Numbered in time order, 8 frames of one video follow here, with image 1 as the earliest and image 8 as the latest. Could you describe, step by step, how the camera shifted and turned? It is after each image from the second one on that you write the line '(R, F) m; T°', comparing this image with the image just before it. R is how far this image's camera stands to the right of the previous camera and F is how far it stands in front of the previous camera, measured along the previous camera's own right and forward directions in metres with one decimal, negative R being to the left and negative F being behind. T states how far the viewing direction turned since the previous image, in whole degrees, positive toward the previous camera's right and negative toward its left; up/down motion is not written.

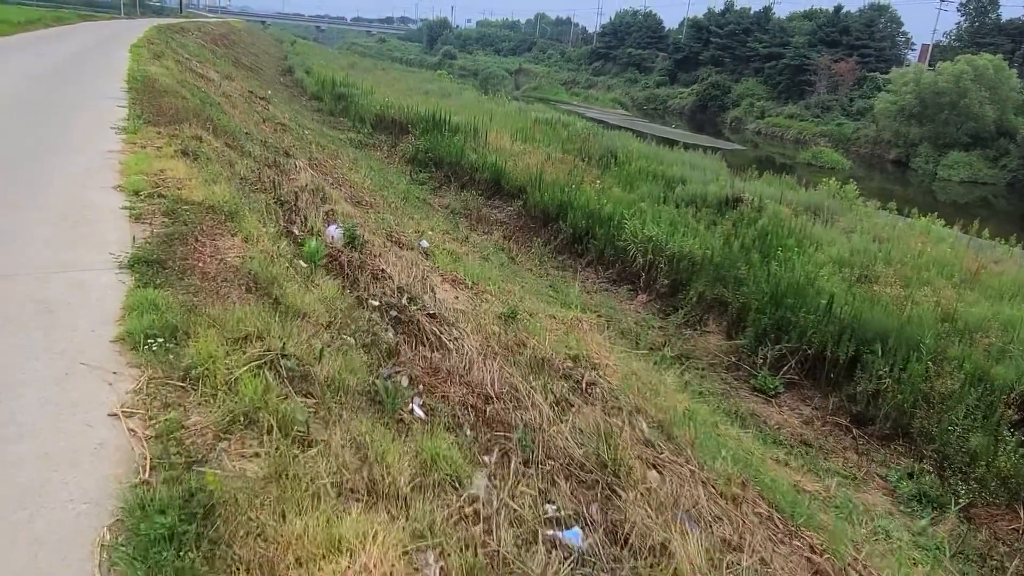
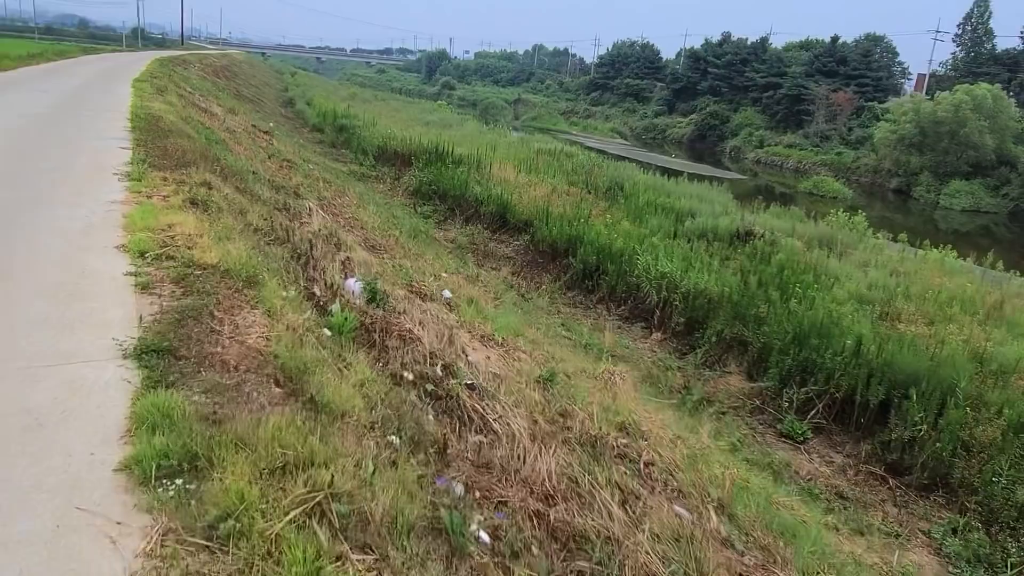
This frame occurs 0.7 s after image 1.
(-0.2, +0.3) m; 0°
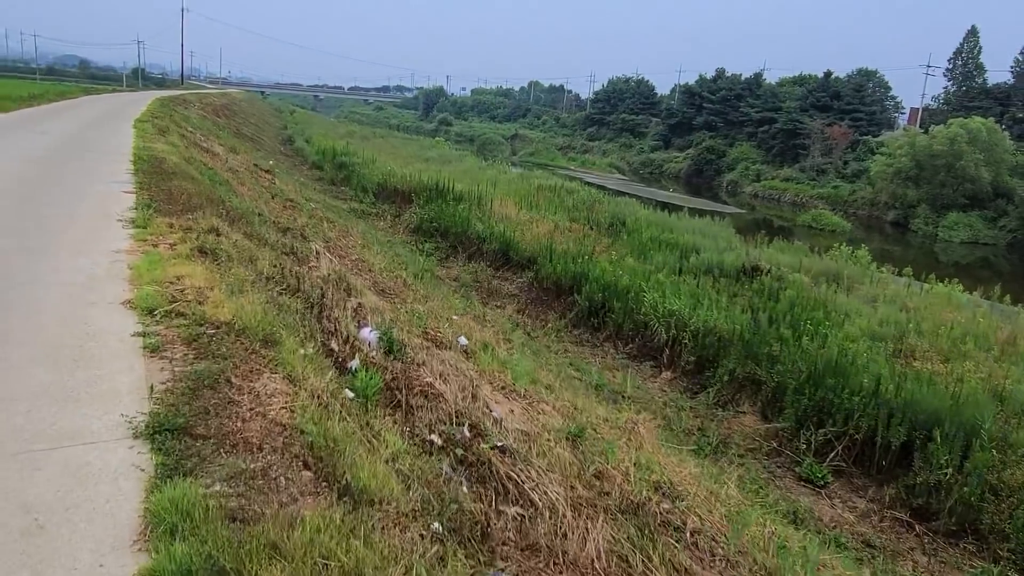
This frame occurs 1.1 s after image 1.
(-0.1, +0.1) m; 0°
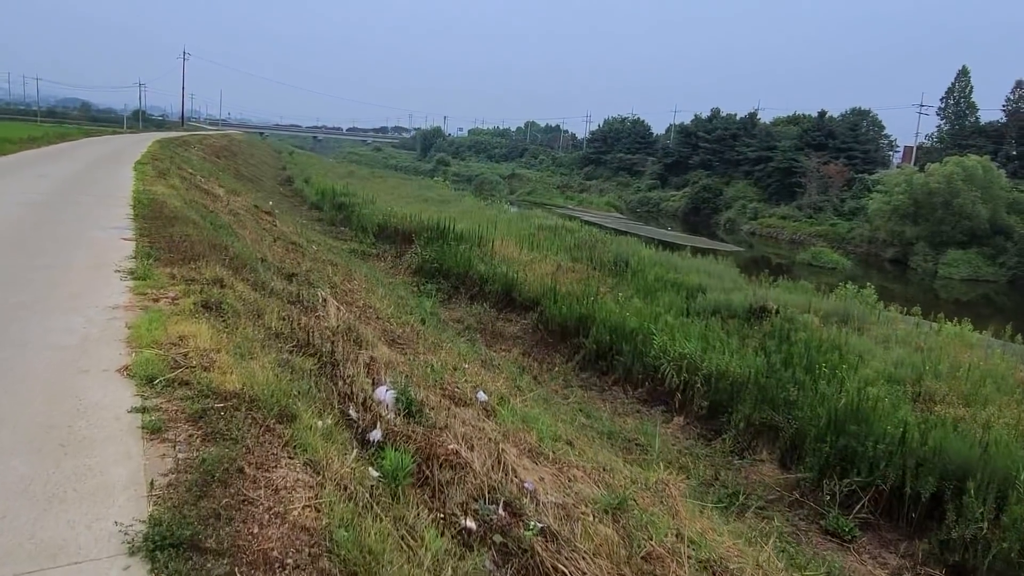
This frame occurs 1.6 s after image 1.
(-0.1, +0.2) m; 0°
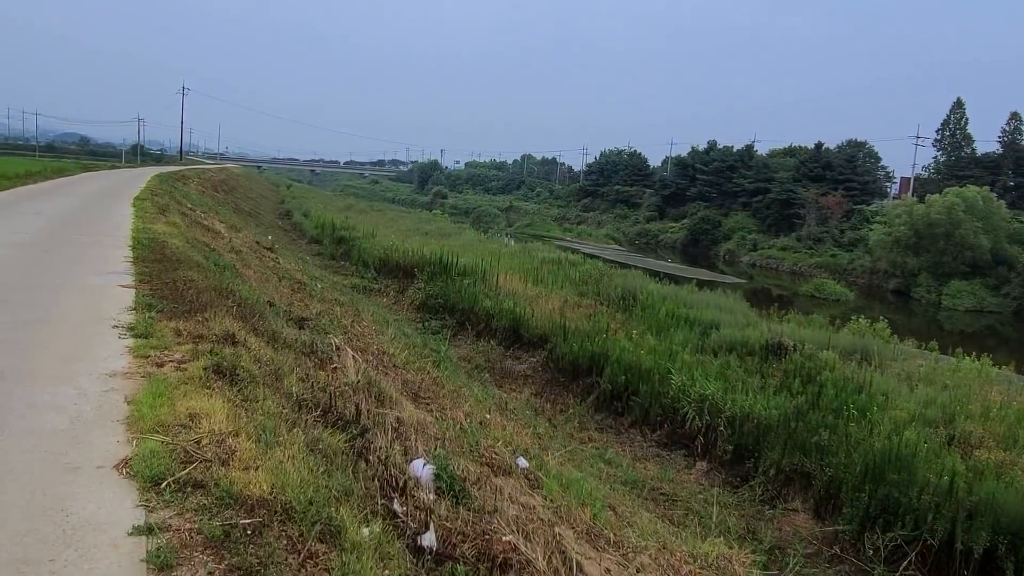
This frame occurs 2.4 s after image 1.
(-0.2, +0.3) m; 0°
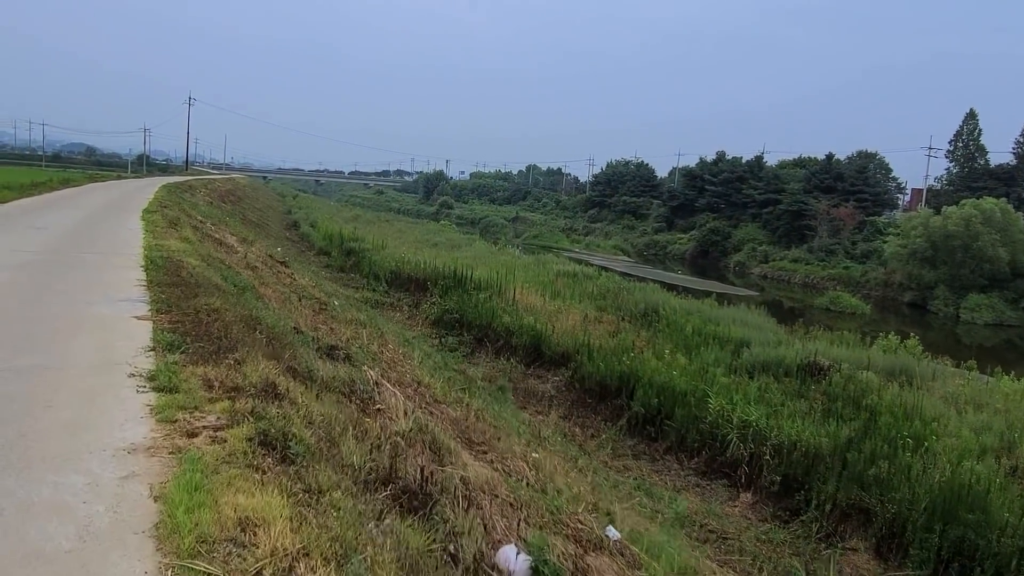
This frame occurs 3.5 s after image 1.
(-0.3, +0.5) m; 0°
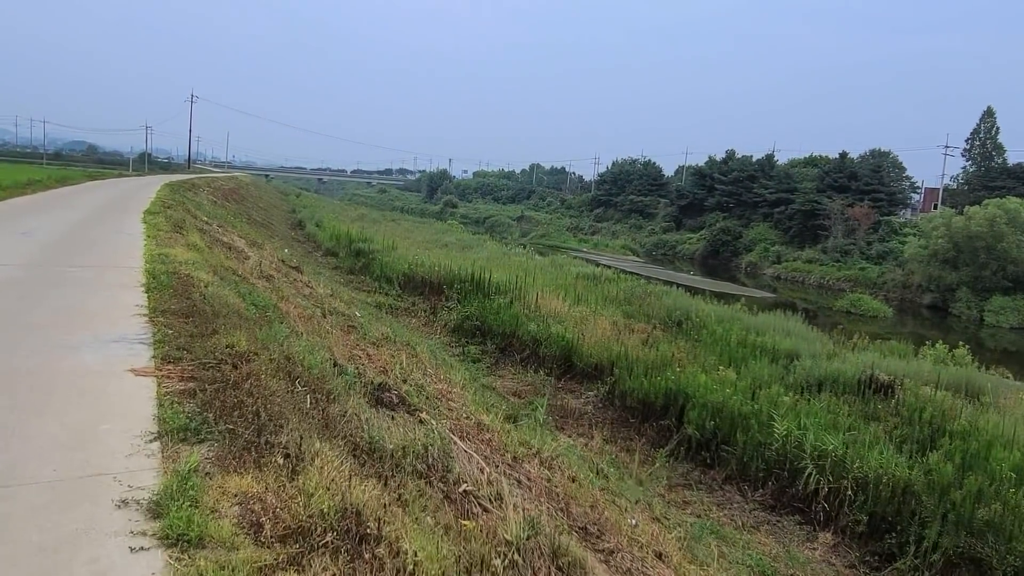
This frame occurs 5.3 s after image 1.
(-0.5, +0.9) m; 0°
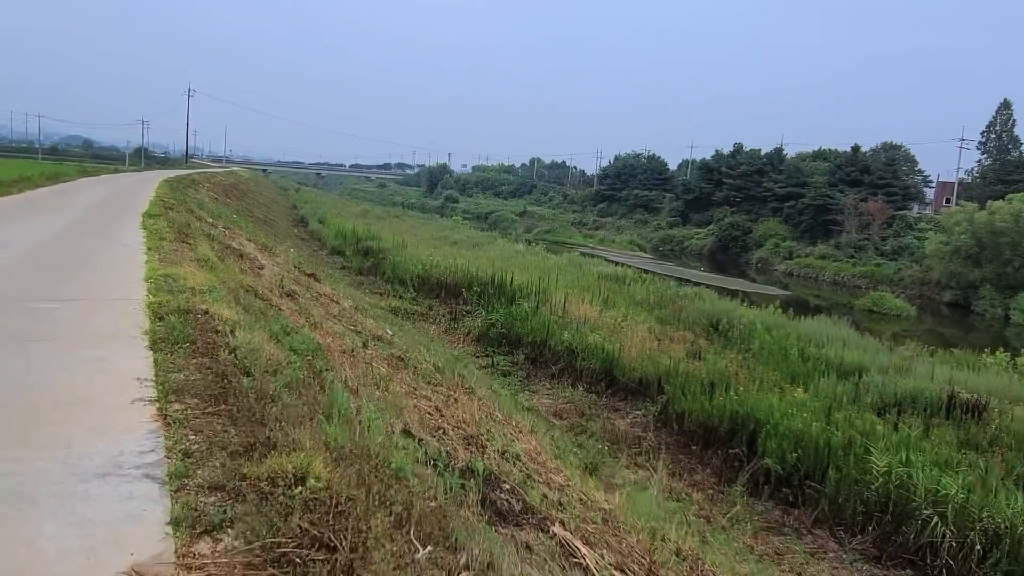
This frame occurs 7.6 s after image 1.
(-0.6, +1.0) m; 0°
